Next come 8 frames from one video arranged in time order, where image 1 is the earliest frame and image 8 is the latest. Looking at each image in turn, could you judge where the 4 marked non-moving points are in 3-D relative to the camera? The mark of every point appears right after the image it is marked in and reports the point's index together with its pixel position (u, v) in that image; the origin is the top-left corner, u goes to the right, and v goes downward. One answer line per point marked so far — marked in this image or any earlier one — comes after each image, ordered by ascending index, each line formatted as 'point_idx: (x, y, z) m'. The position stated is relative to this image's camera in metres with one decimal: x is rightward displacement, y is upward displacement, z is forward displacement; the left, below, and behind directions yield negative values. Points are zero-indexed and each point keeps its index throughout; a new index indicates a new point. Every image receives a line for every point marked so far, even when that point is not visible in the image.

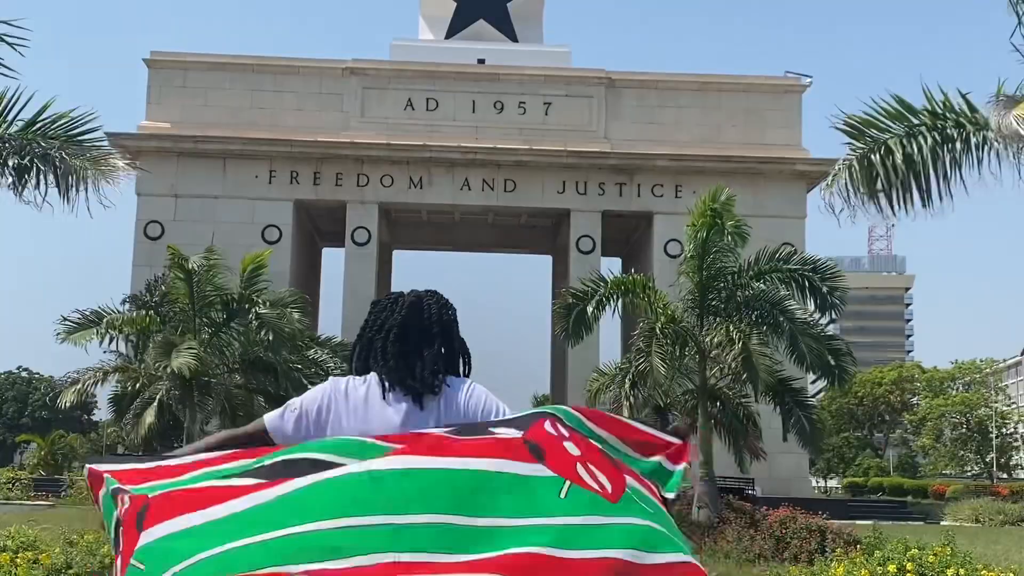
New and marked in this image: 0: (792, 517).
0: (+4.5, -3.7, +17.7) m
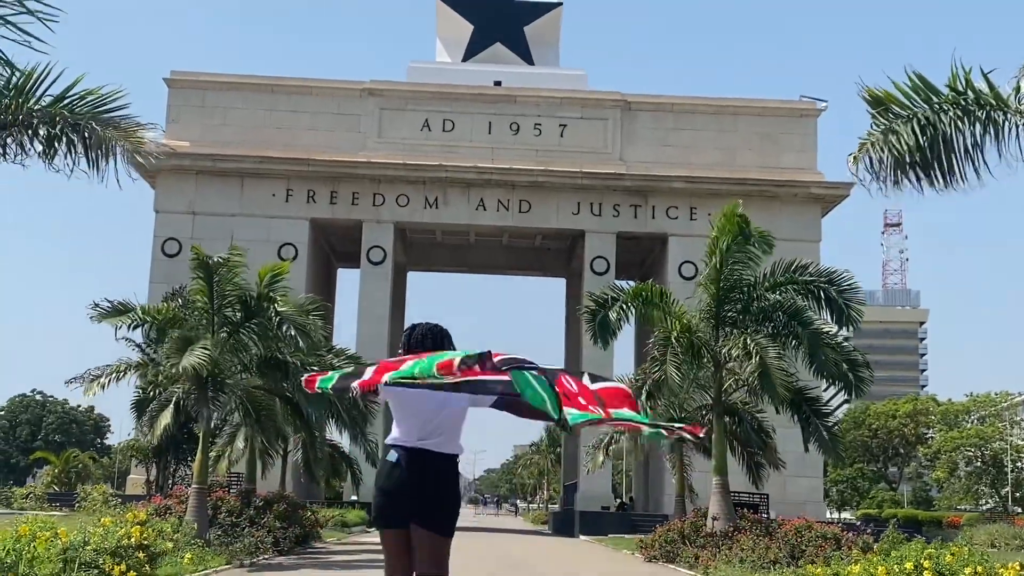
0: (+4.8, -3.8, +17.7) m
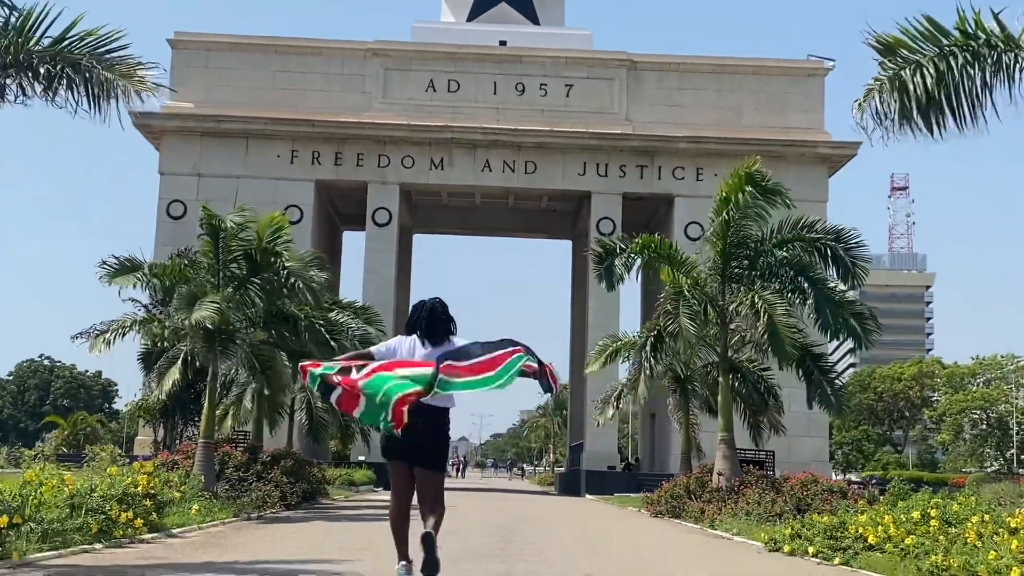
0: (+4.9, -3.1, +17.7) m
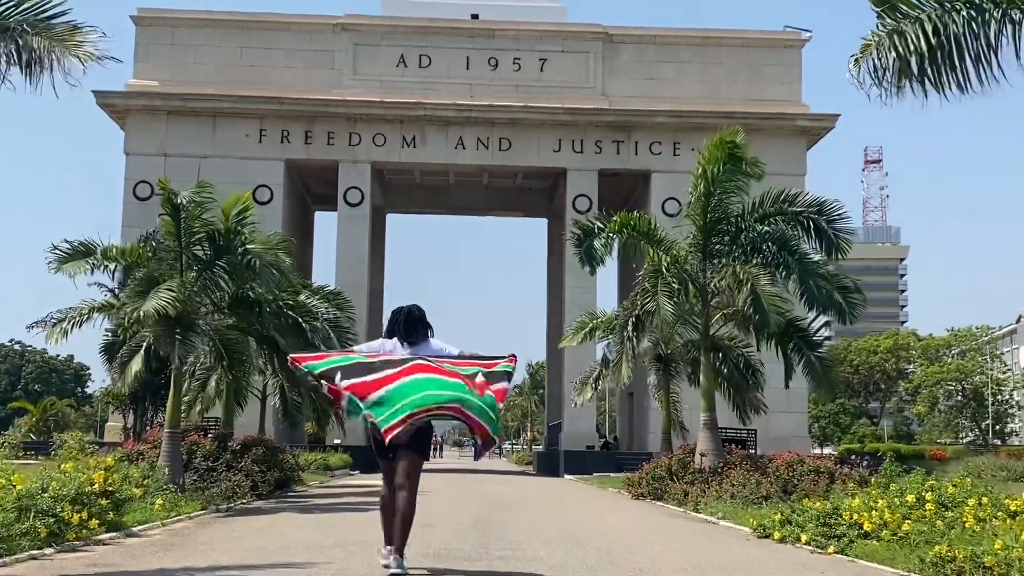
0: (+4.5, -2.7, +17.3) m
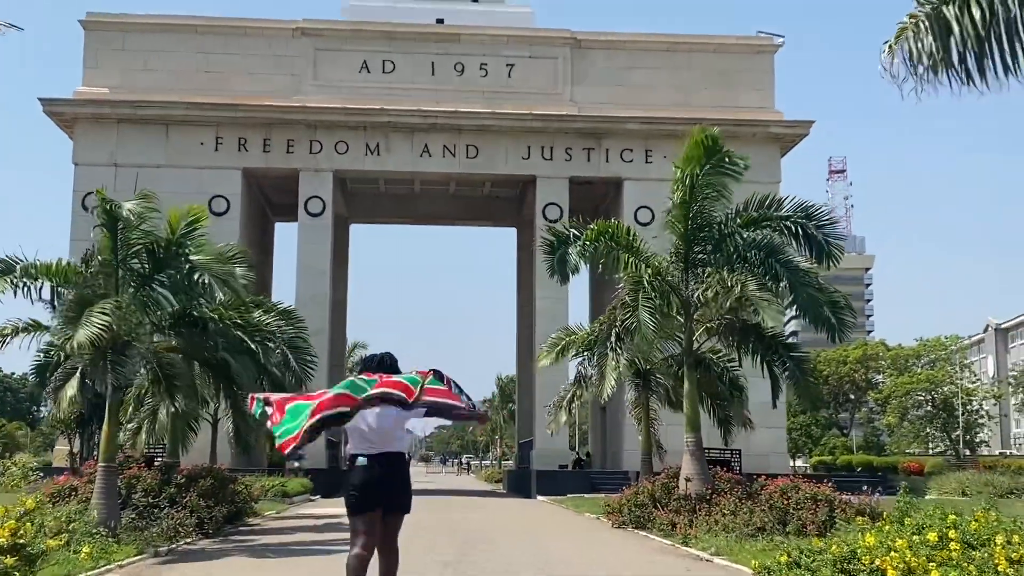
0: (+4.1, -2.9, +15.9) m
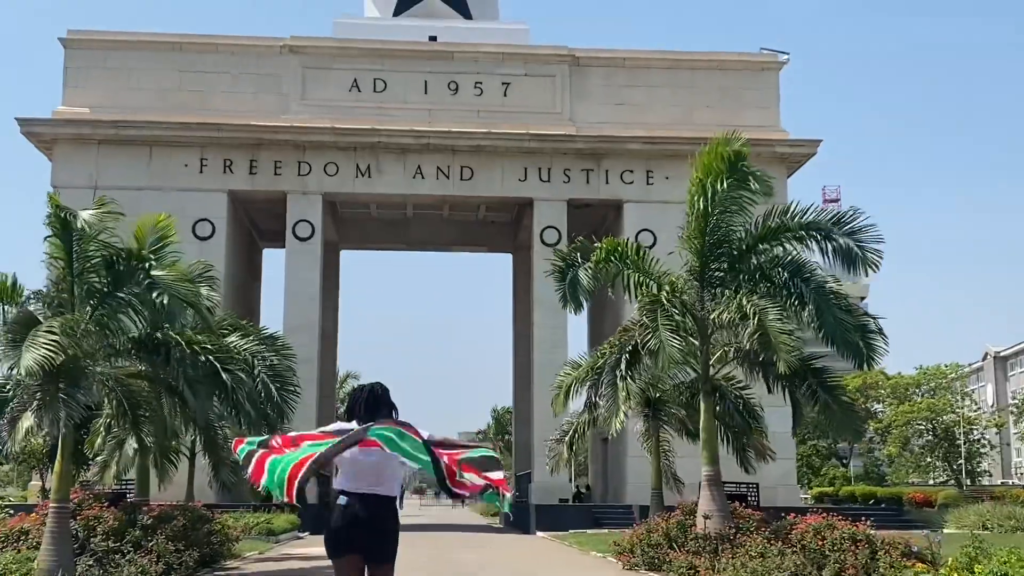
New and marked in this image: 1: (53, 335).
0: (+4.2, -3.1, +14.4) m
1: (-5.2, -0.5, +12.6) m
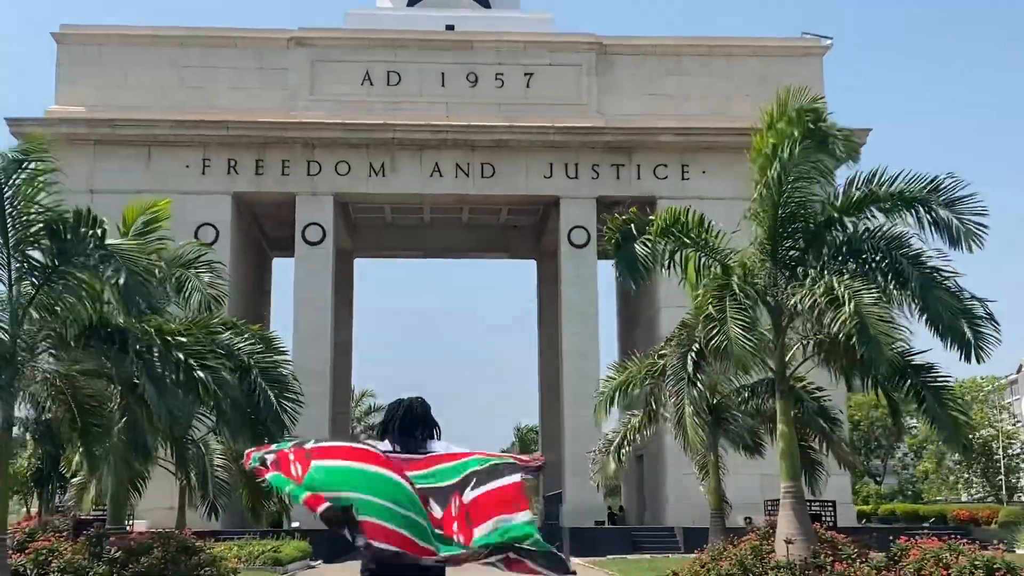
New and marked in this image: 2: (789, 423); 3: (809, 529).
0: (+4.7, -2.8, +11.5) m
1: (-4.7, -0.3, +10.0) m
2: (+3.8, -1.9, +15.3) m
3: (+3.9, -3.2, +14.4) m
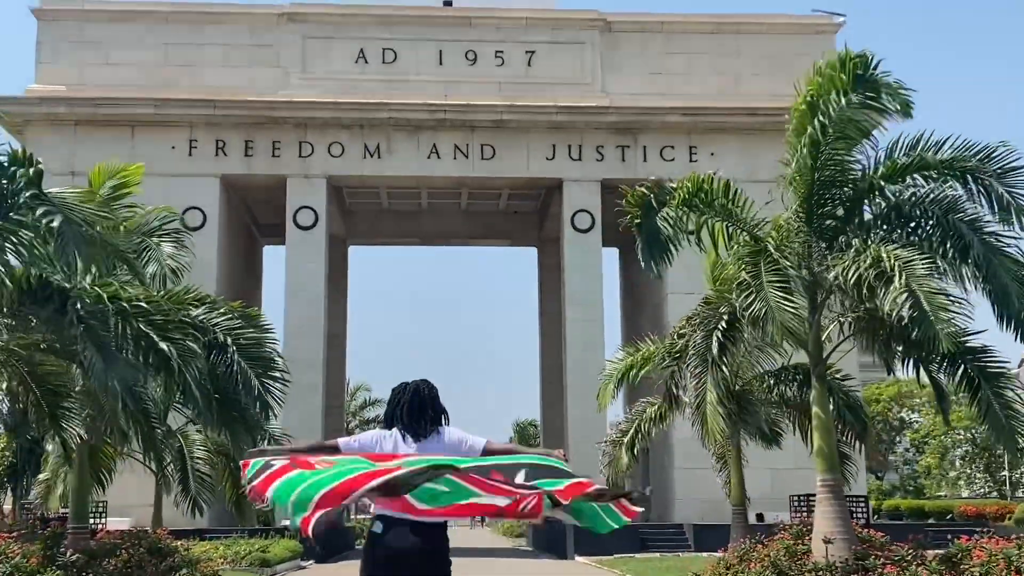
0: (+4.8, -2.4, +10.1) m
1: (-4.6, 0.0, +8.5) m
2: (+3.9, -1.6, +13.8) m
3: (+4.0, -2.8, +13.0) m
